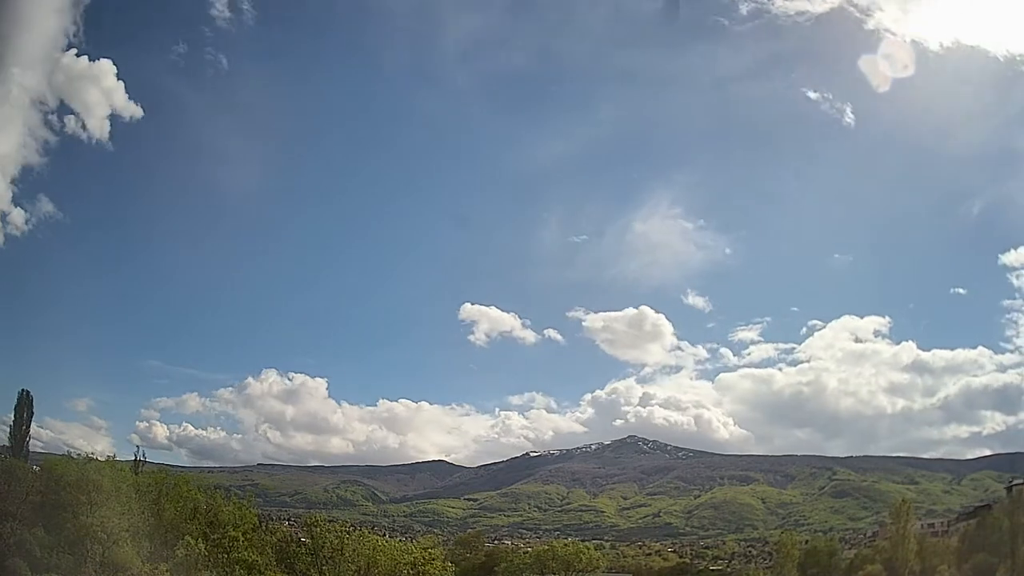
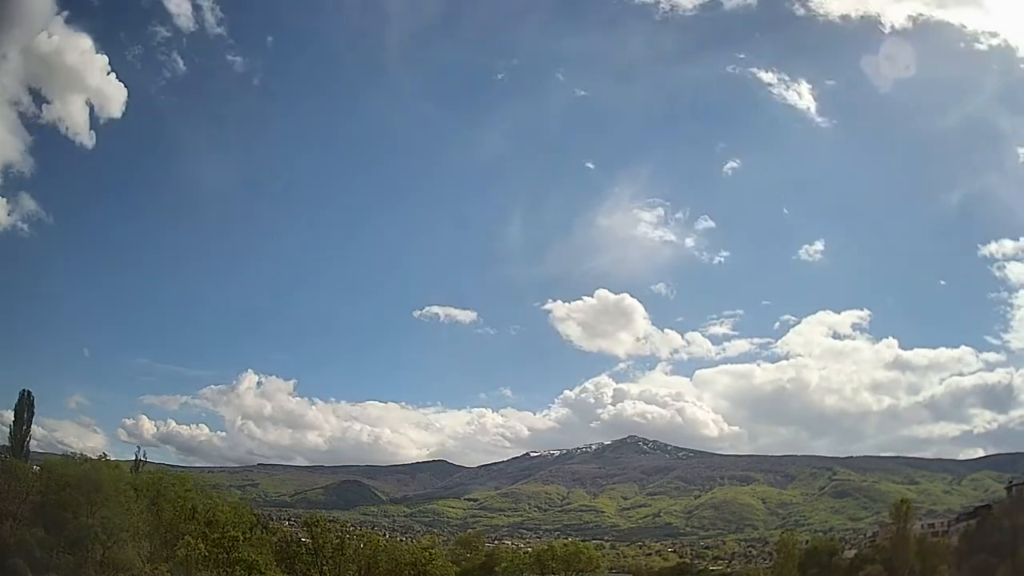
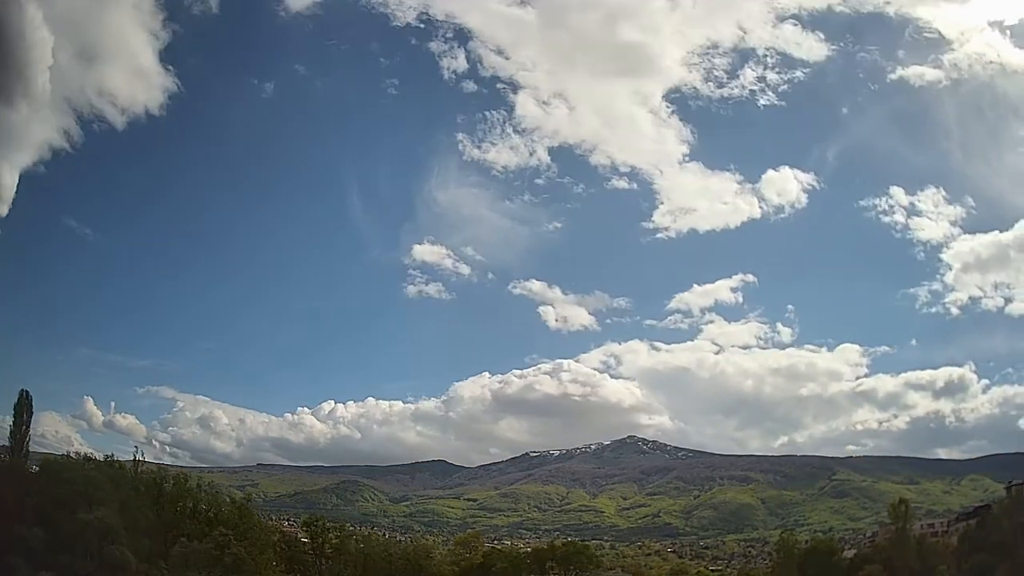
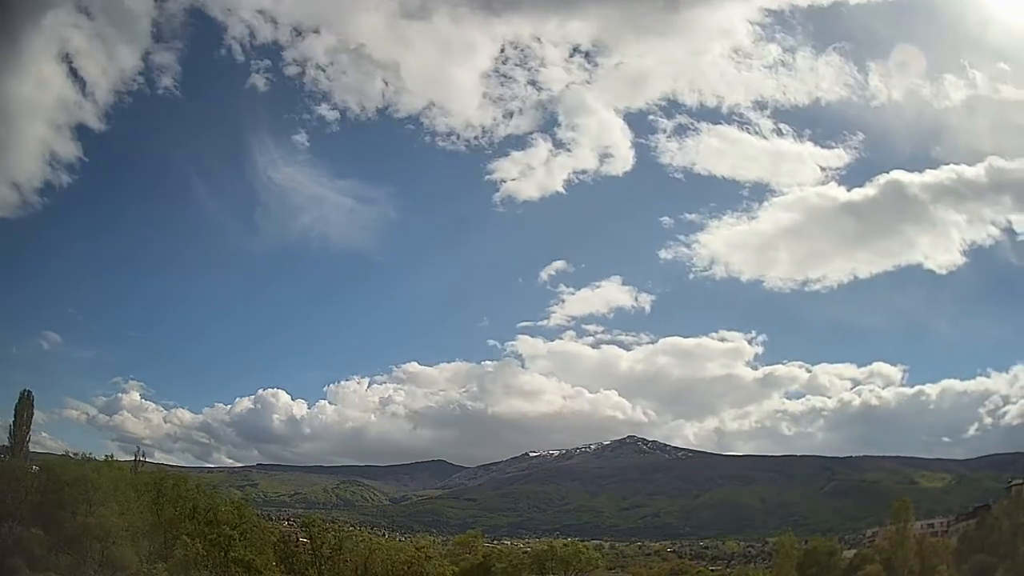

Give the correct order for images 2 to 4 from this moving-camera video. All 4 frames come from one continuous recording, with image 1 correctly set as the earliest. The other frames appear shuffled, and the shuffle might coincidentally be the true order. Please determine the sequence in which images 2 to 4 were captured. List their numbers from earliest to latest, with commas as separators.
2, 3, 4
